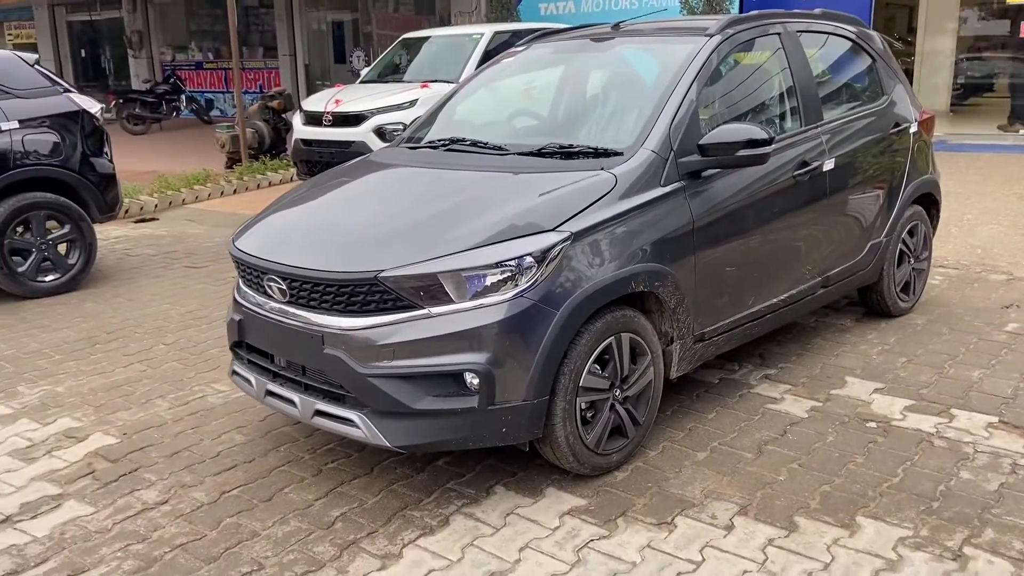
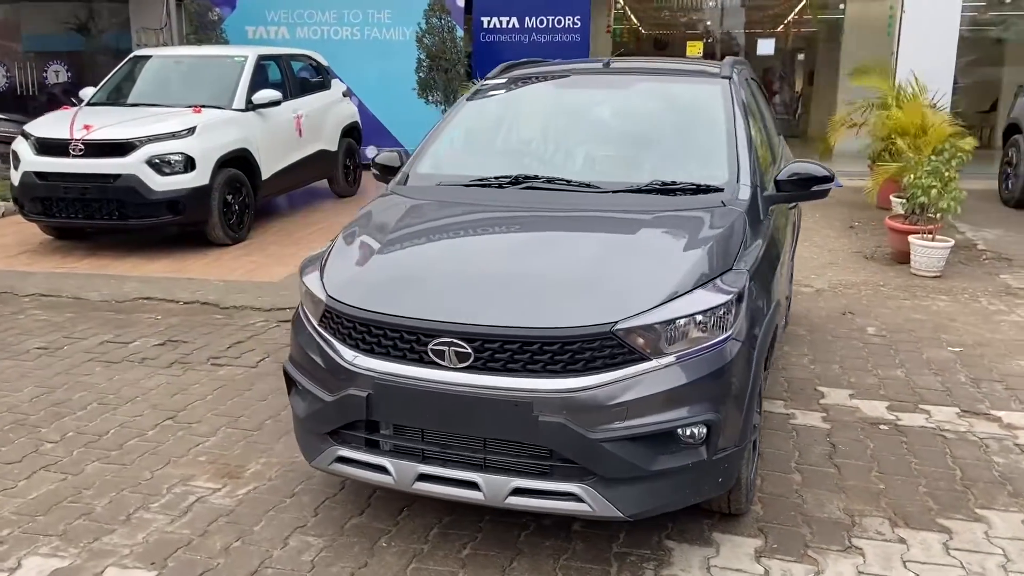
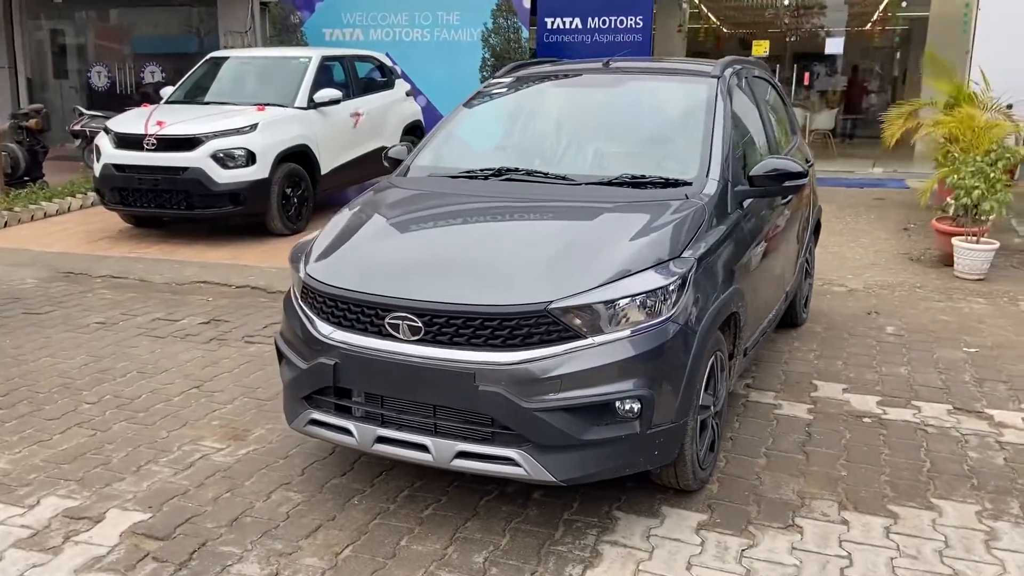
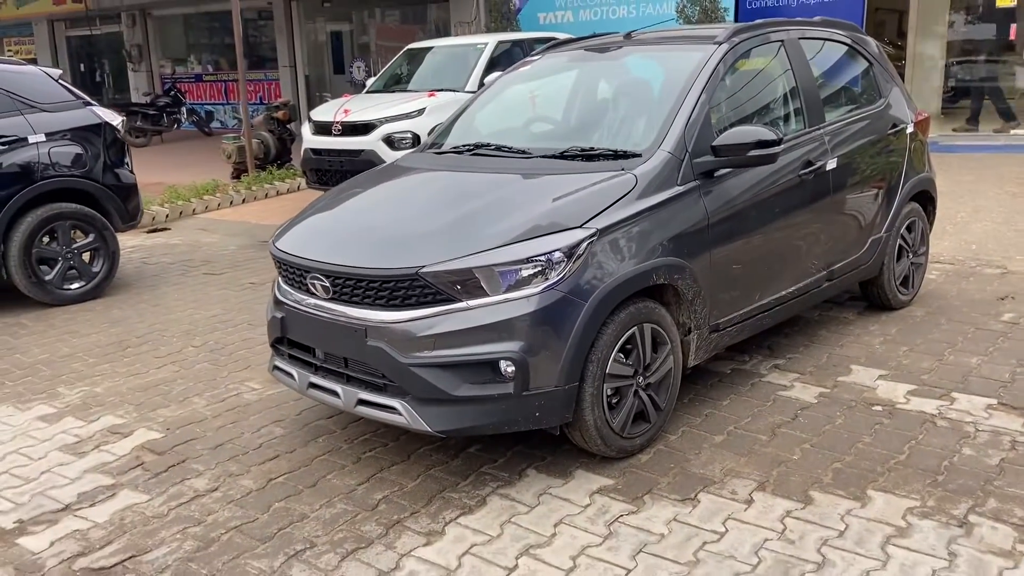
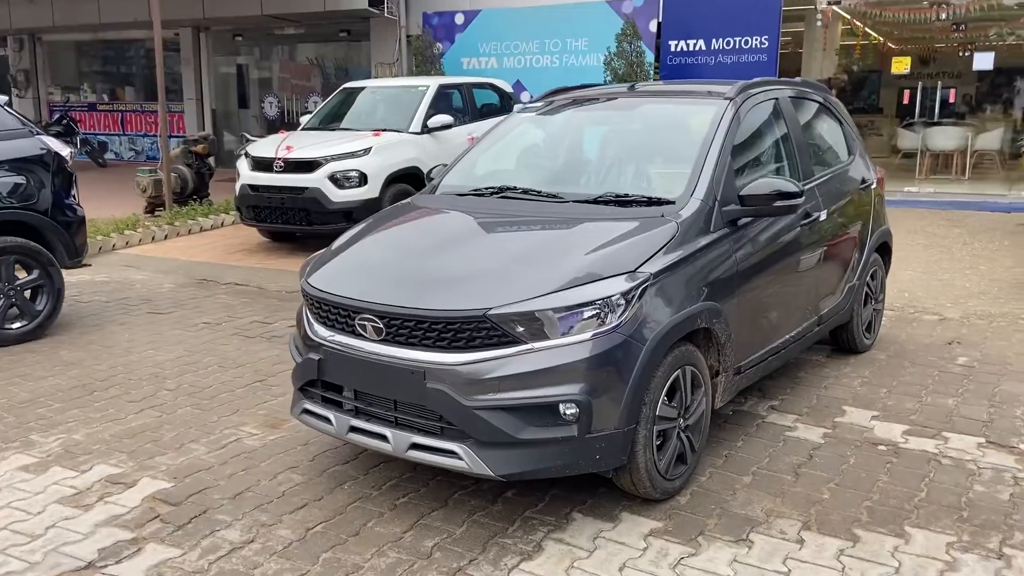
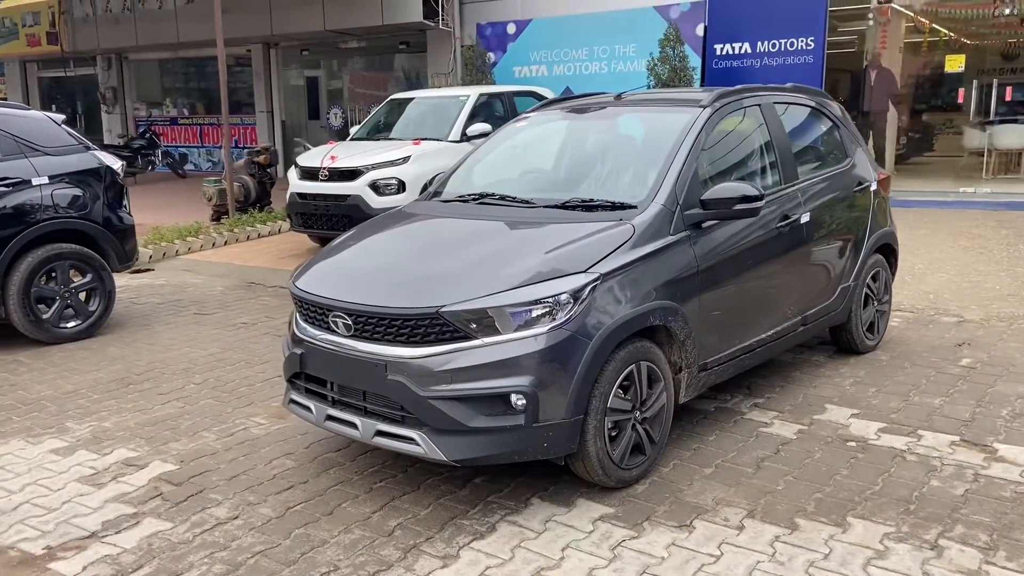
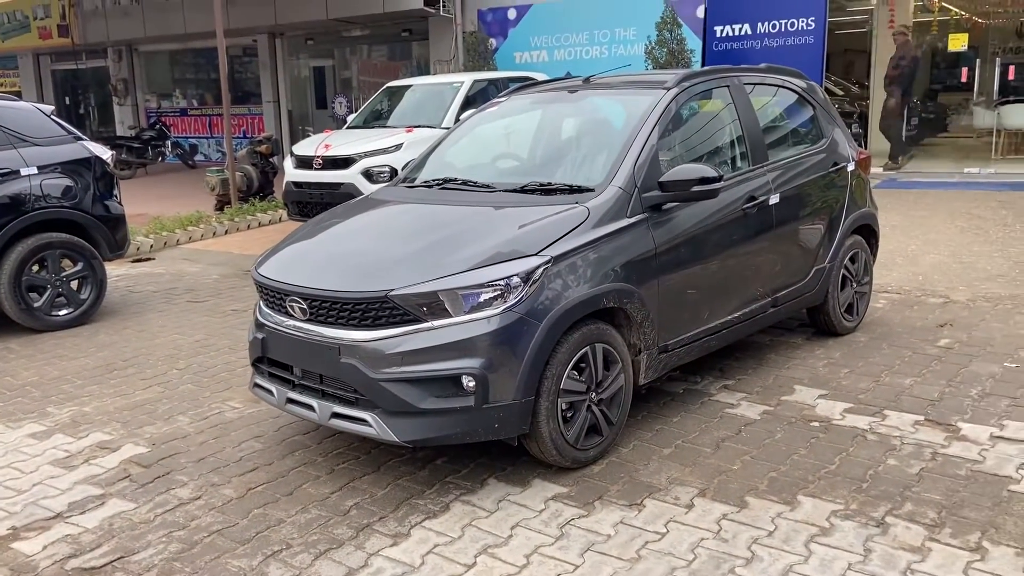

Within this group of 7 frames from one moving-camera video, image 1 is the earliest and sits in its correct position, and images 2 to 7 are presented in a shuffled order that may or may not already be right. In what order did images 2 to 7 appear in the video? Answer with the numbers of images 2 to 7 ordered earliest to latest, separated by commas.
4, 7, 6, 5, 3, 2
